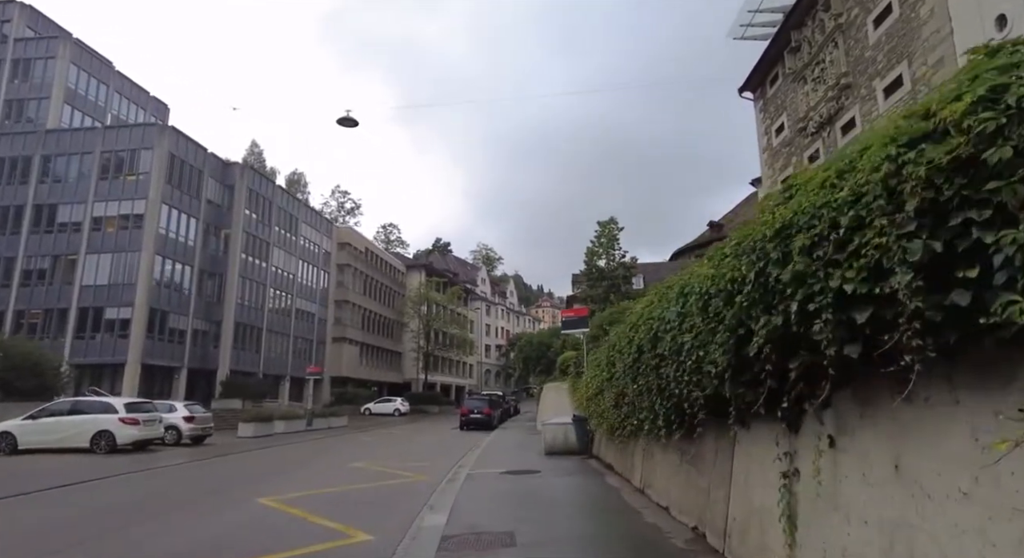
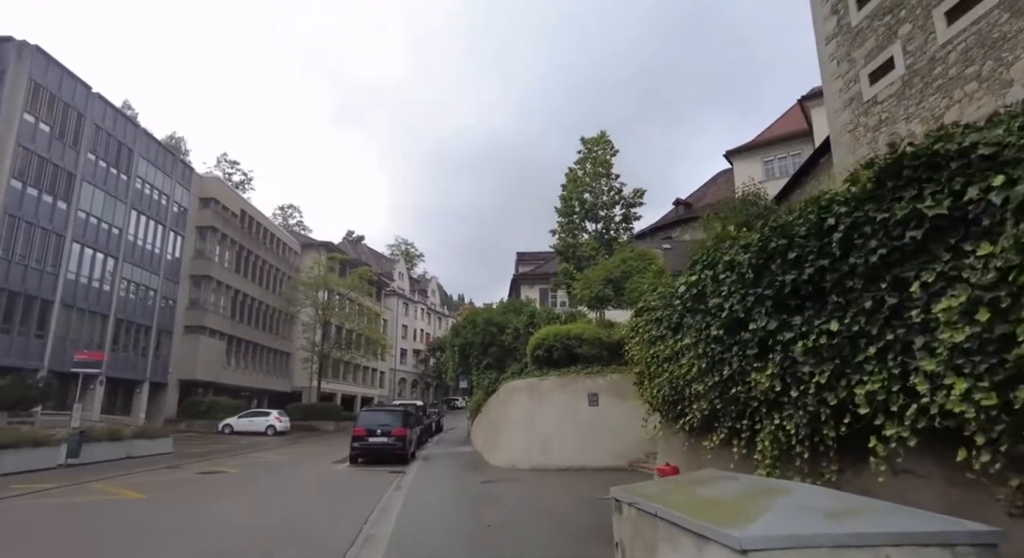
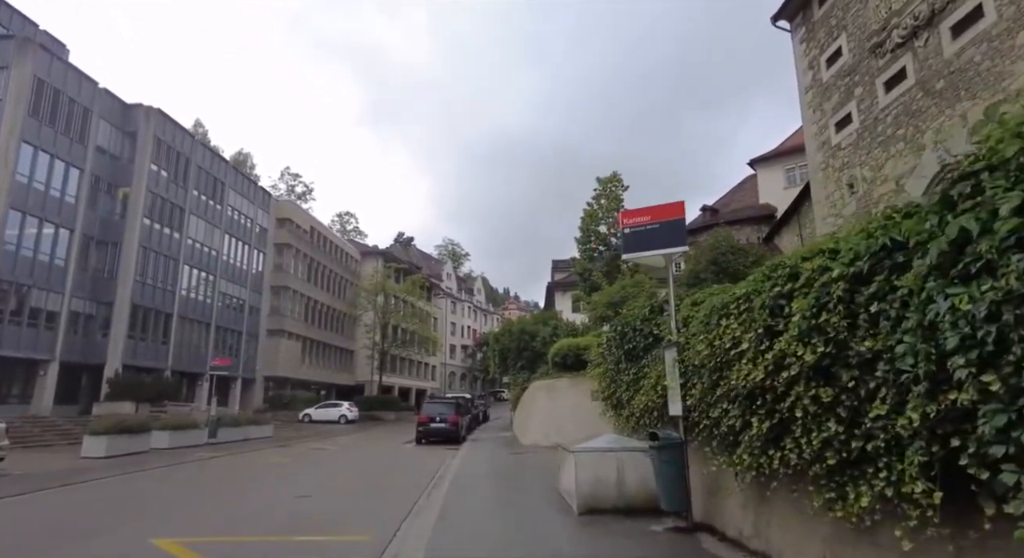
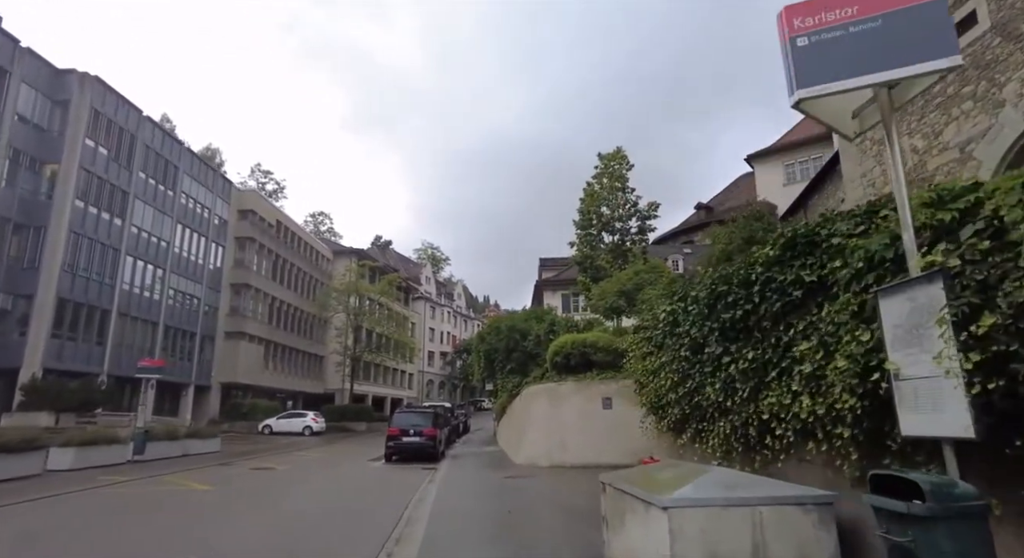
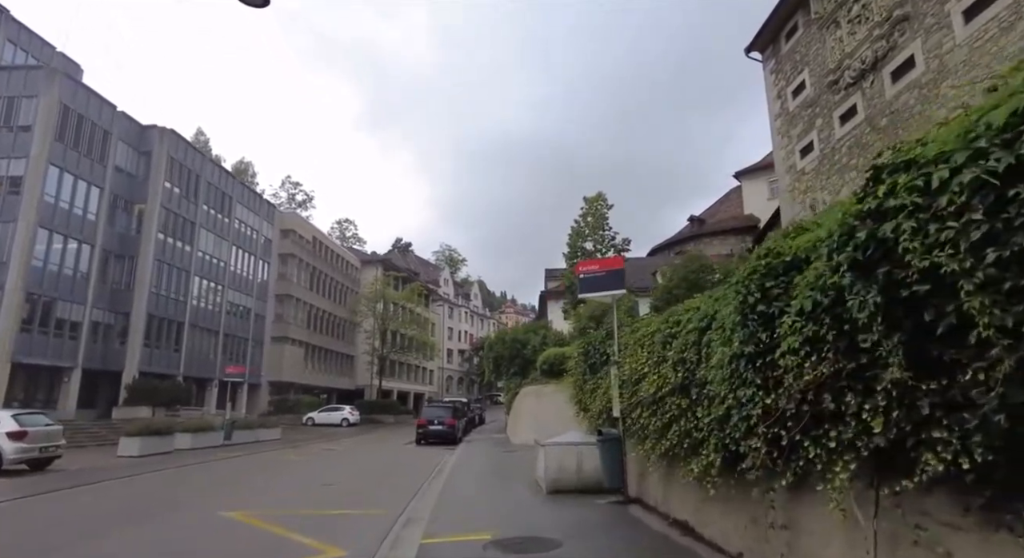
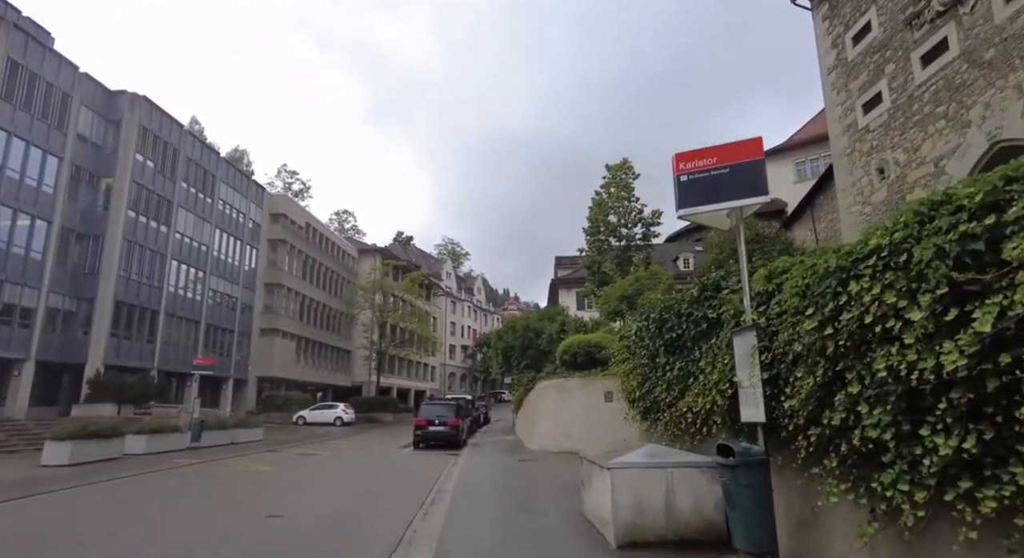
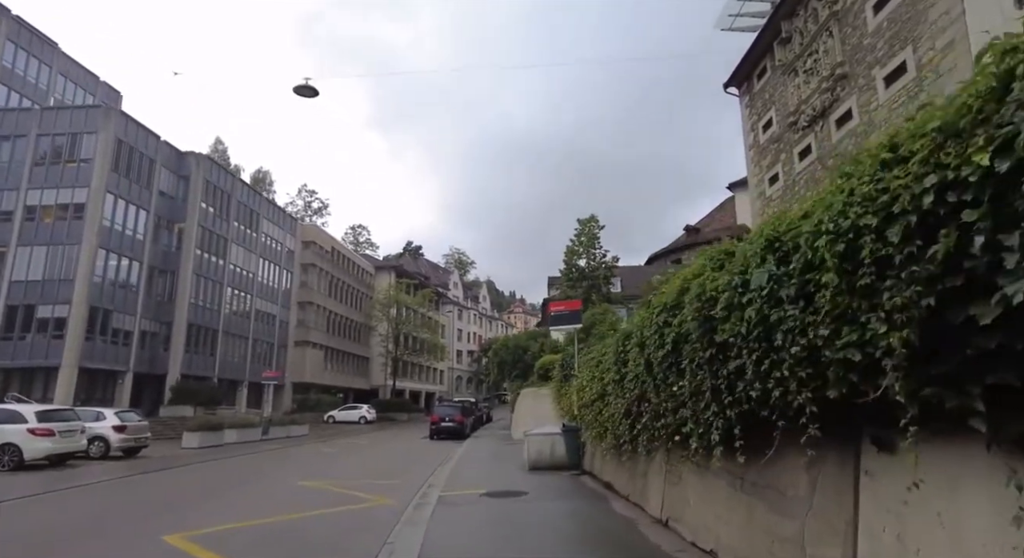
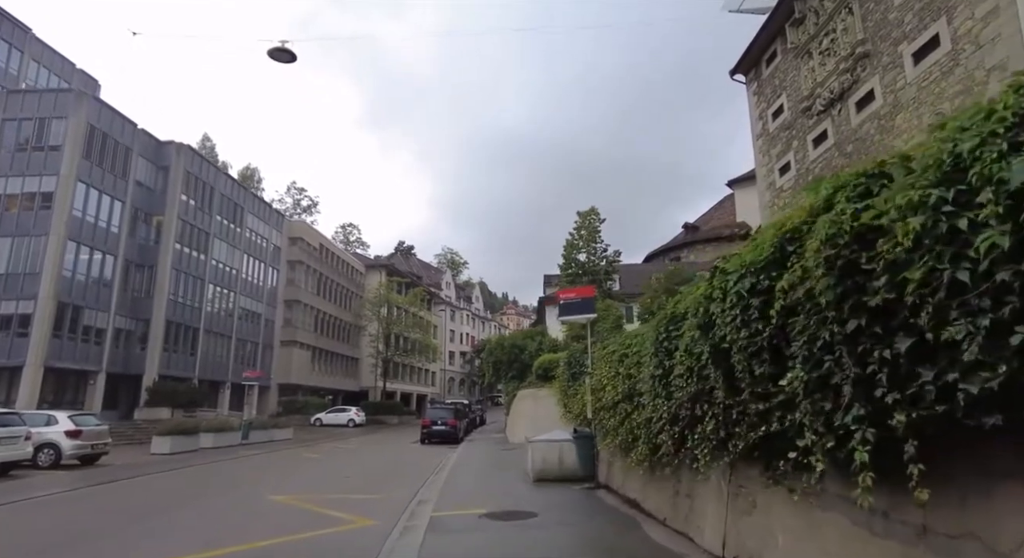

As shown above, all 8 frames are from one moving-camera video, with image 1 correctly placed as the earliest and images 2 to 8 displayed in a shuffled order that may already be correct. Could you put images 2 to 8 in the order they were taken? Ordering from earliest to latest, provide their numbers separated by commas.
7, 8, 5, 3, 6, 4, 2
